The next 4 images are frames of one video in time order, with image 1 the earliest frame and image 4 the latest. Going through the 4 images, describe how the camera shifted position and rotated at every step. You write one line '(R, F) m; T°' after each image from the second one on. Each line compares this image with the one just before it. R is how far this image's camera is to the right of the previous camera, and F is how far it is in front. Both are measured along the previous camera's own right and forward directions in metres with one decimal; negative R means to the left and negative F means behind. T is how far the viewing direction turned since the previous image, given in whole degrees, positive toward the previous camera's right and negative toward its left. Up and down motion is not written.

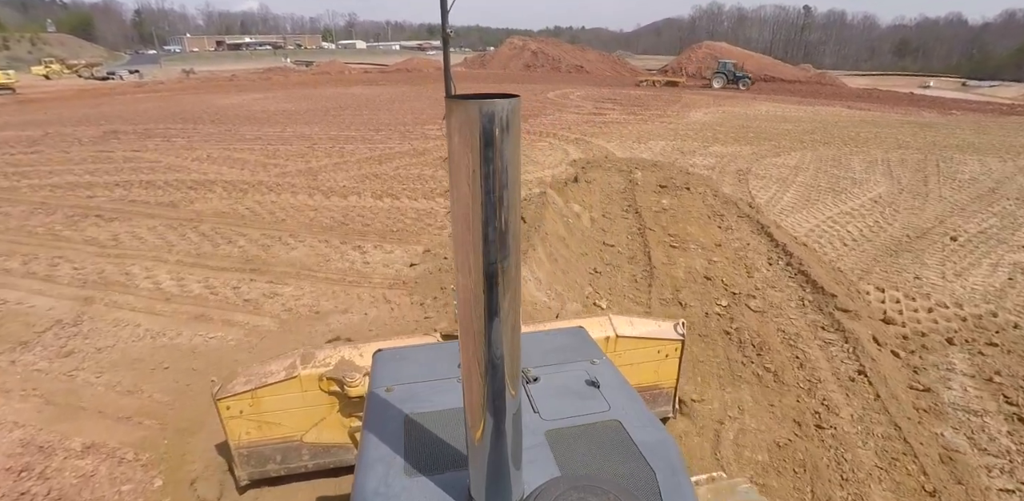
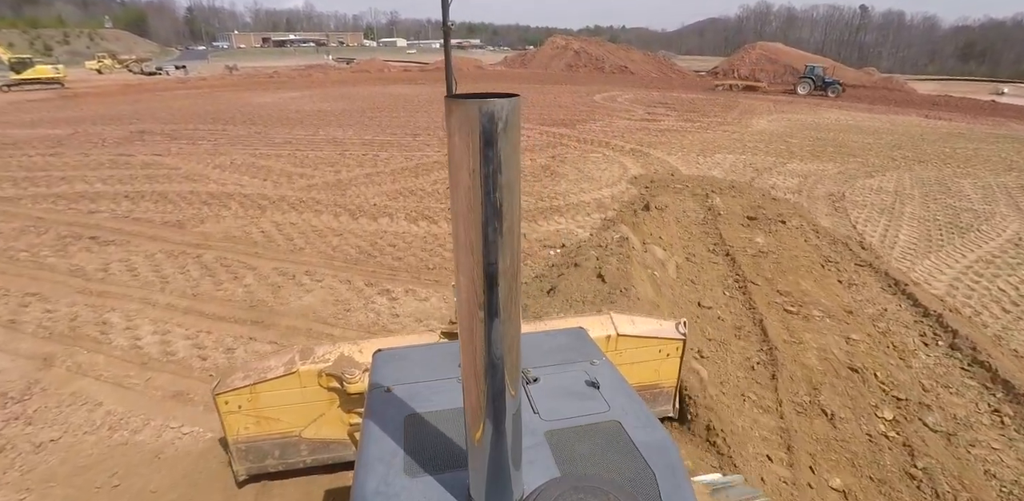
(-0.3, +1.2) m; -4°
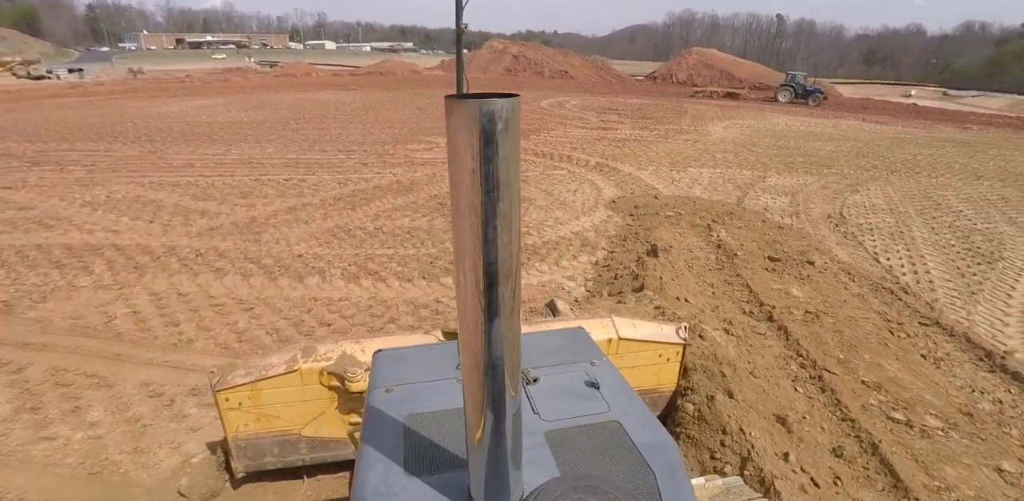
(-0.3, +1.6) m; +7°
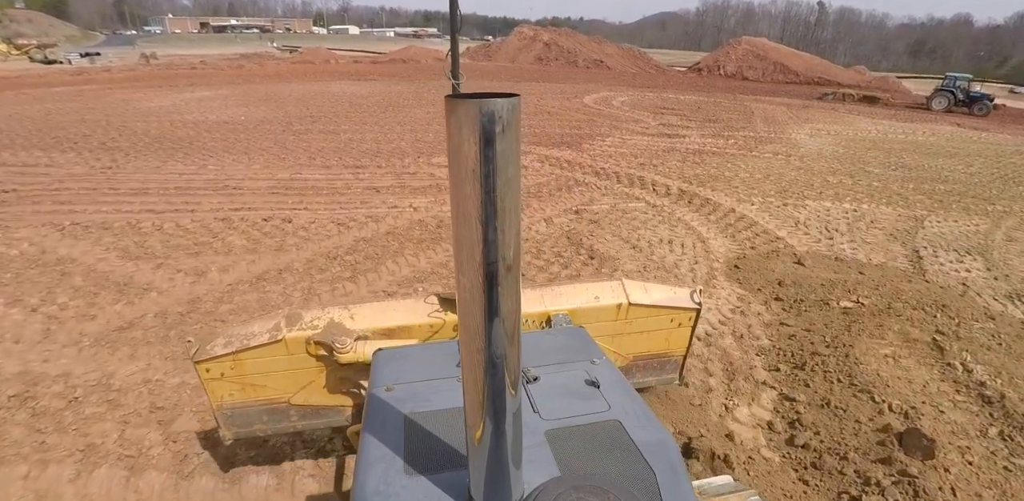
(-0.6, +2.6) m; -2°
